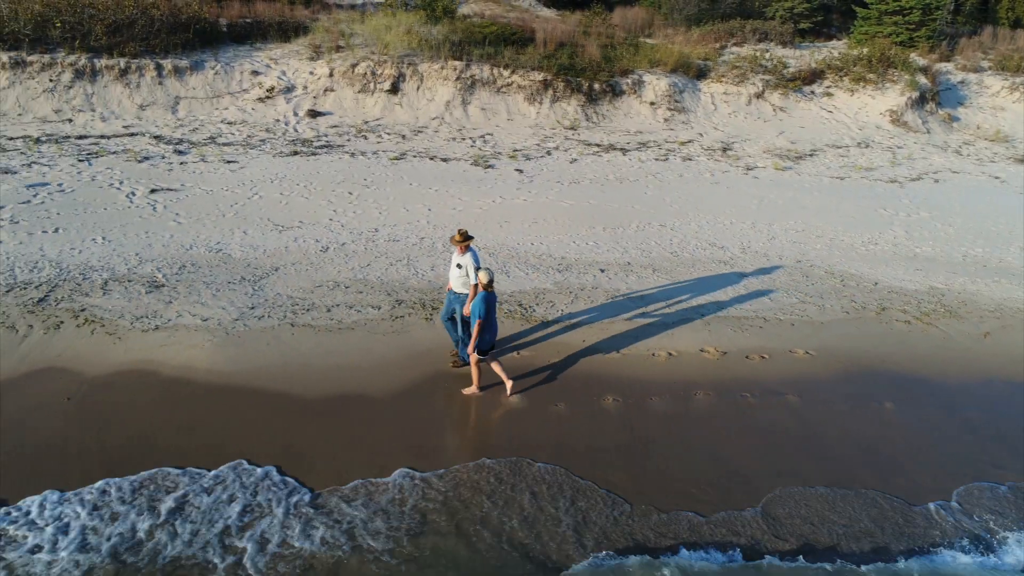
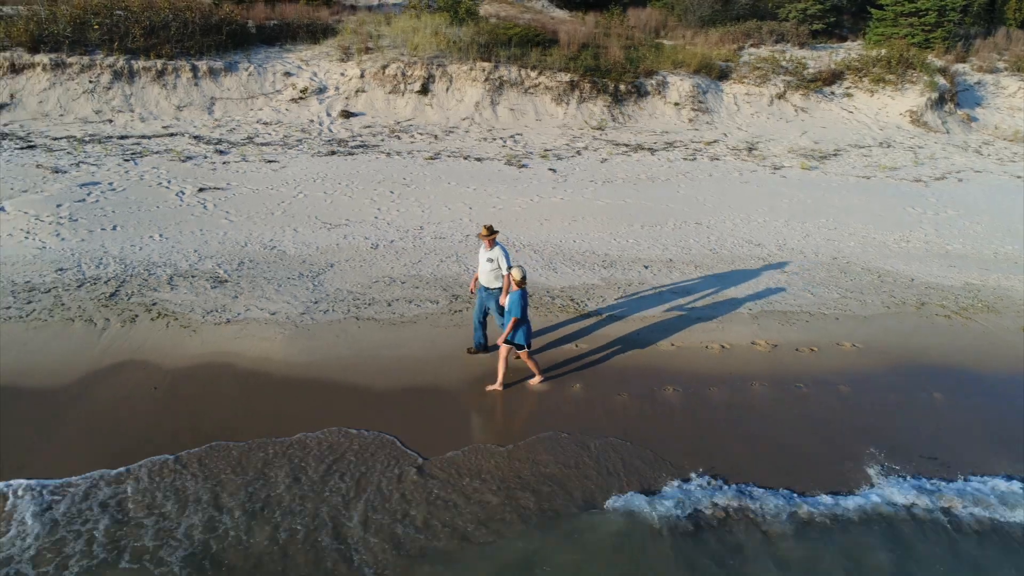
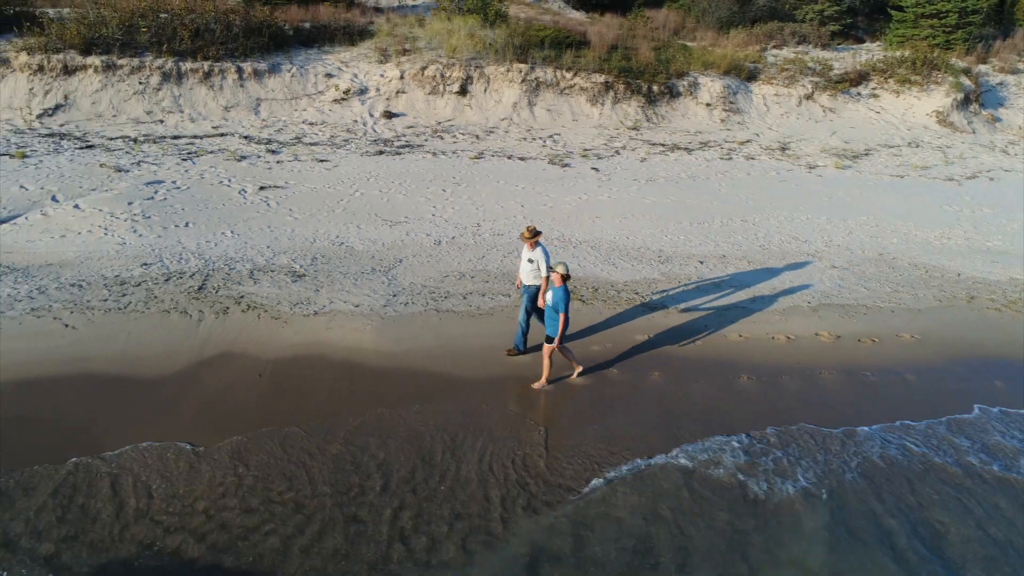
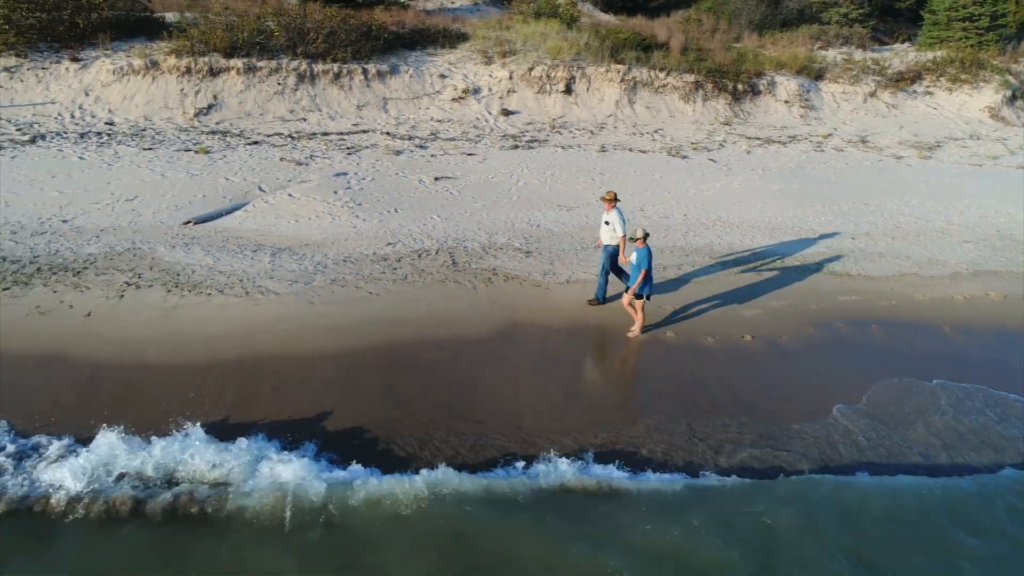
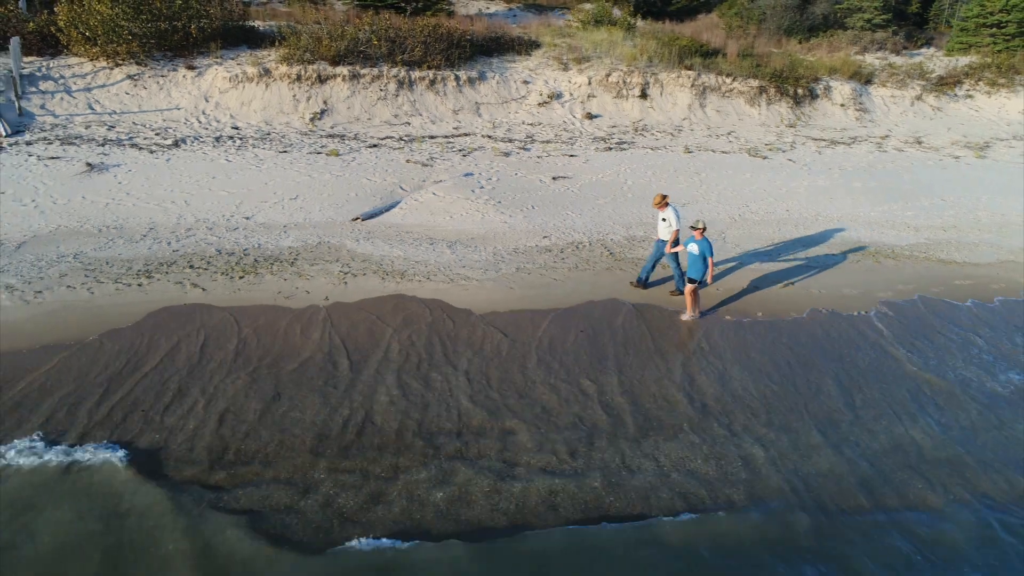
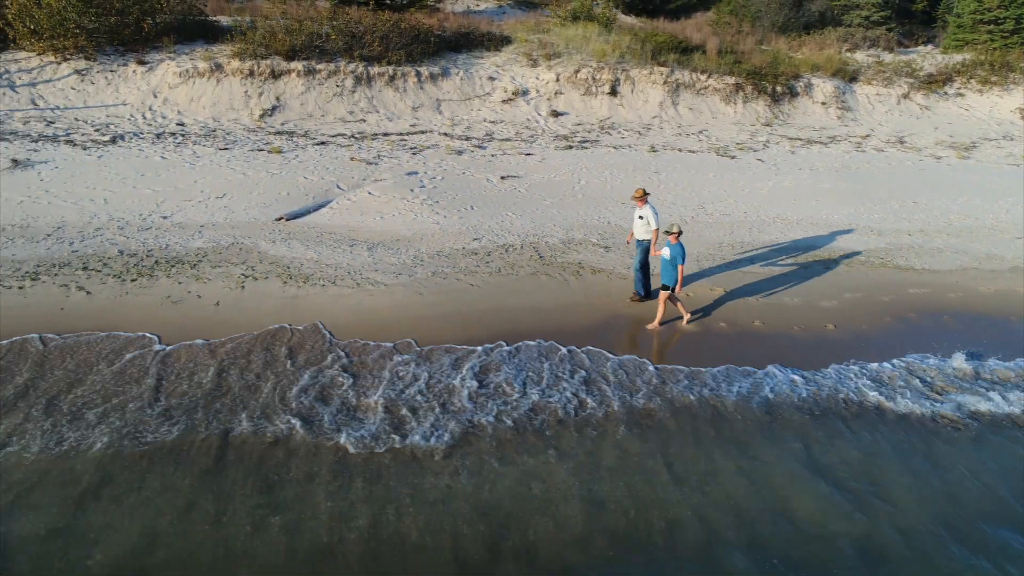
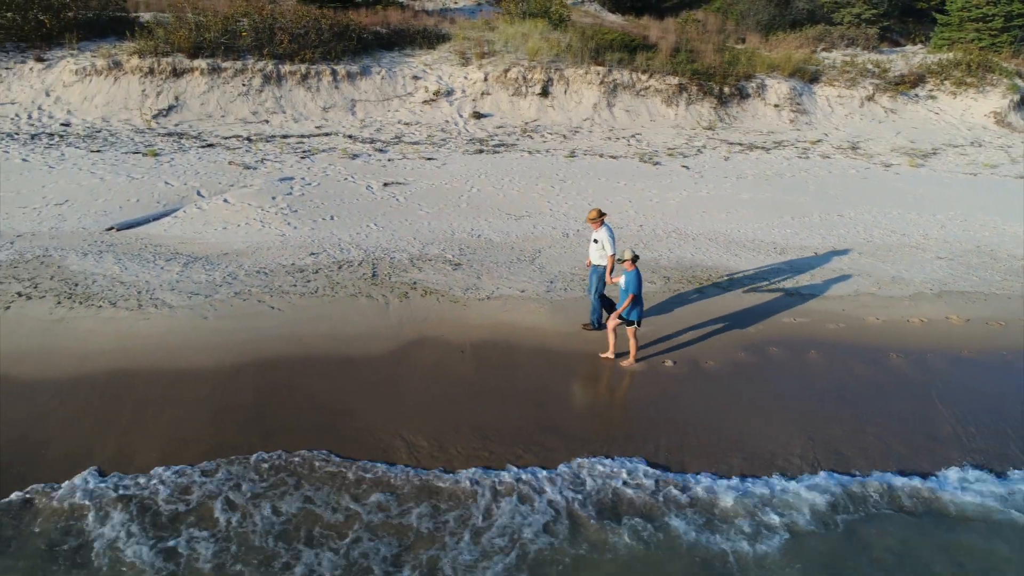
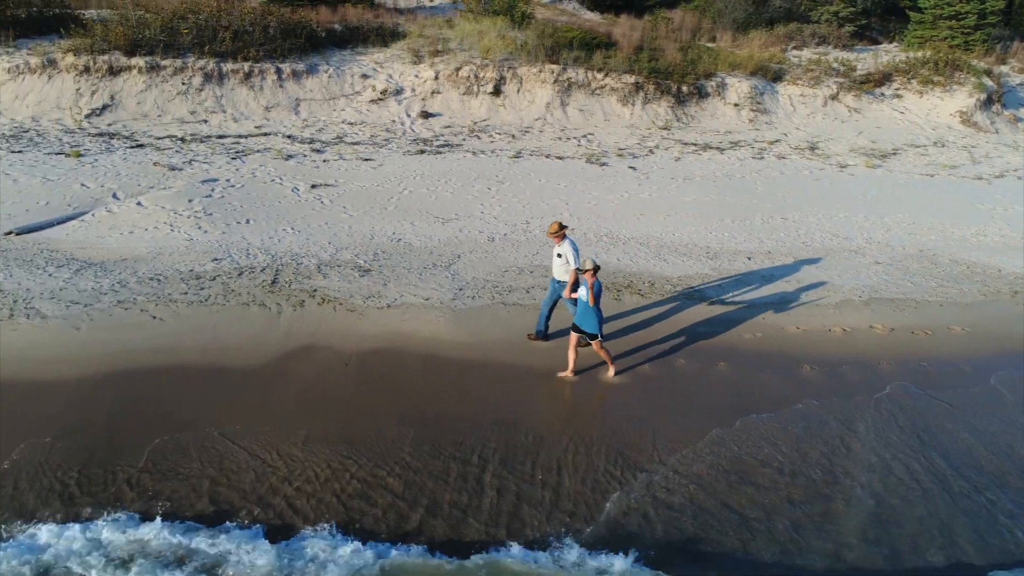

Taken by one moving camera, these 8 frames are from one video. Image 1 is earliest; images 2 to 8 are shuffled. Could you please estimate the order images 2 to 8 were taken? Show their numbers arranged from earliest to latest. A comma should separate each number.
2, 3, 8, 7, 4, 6, 5
